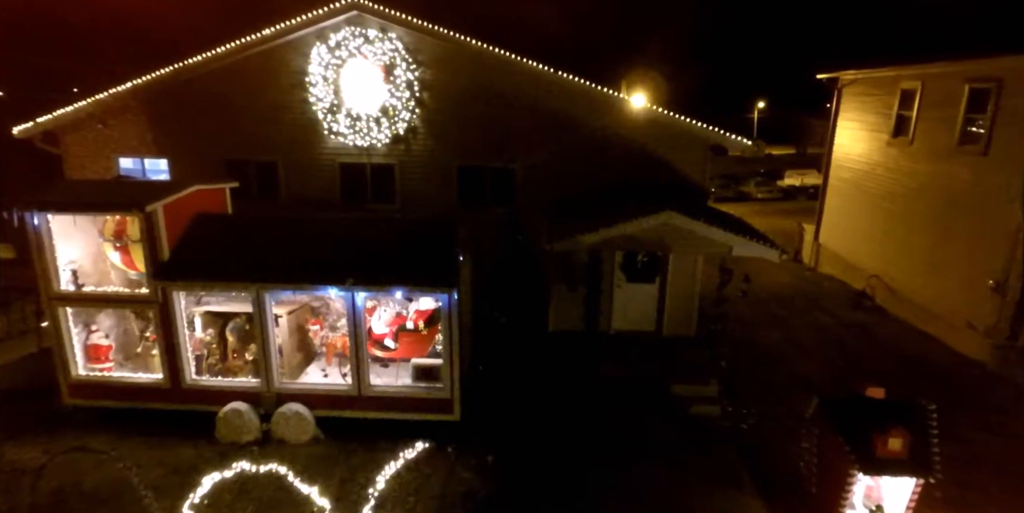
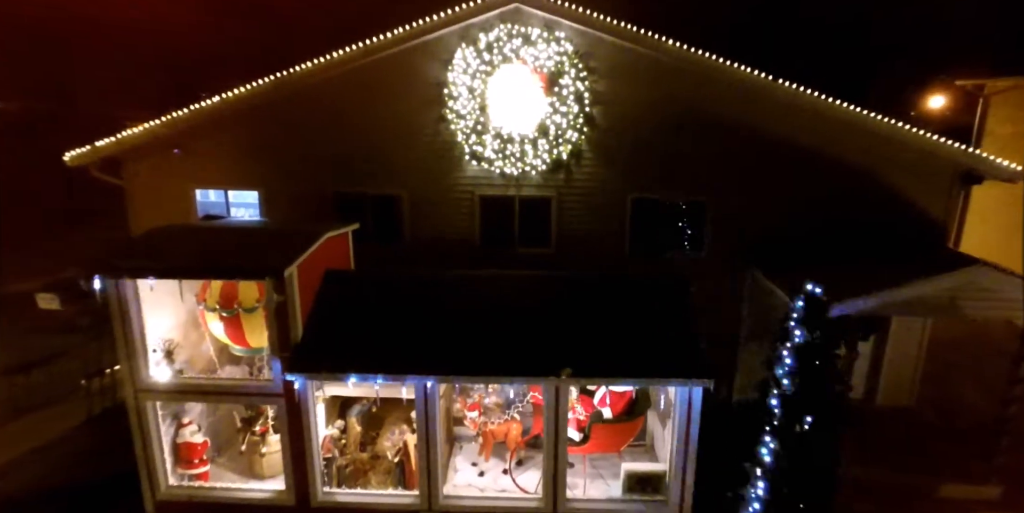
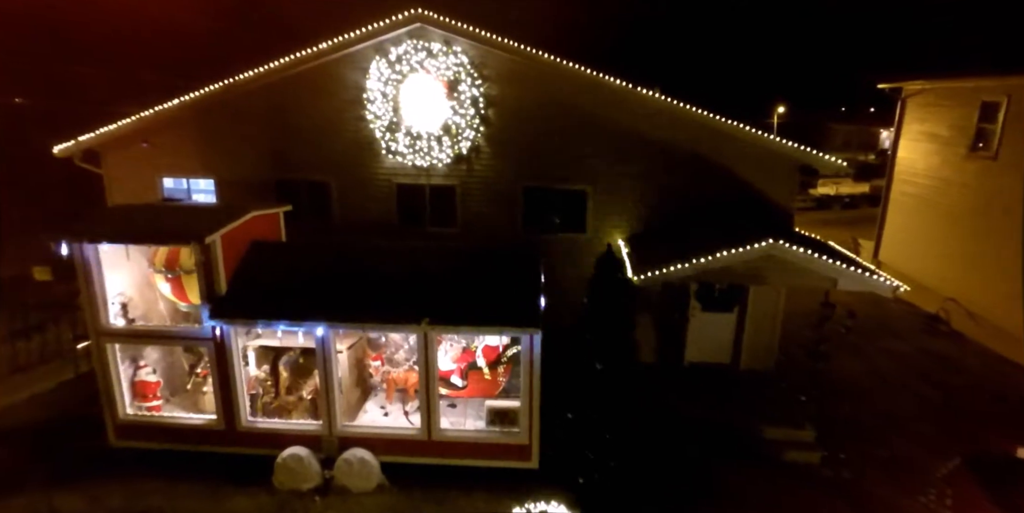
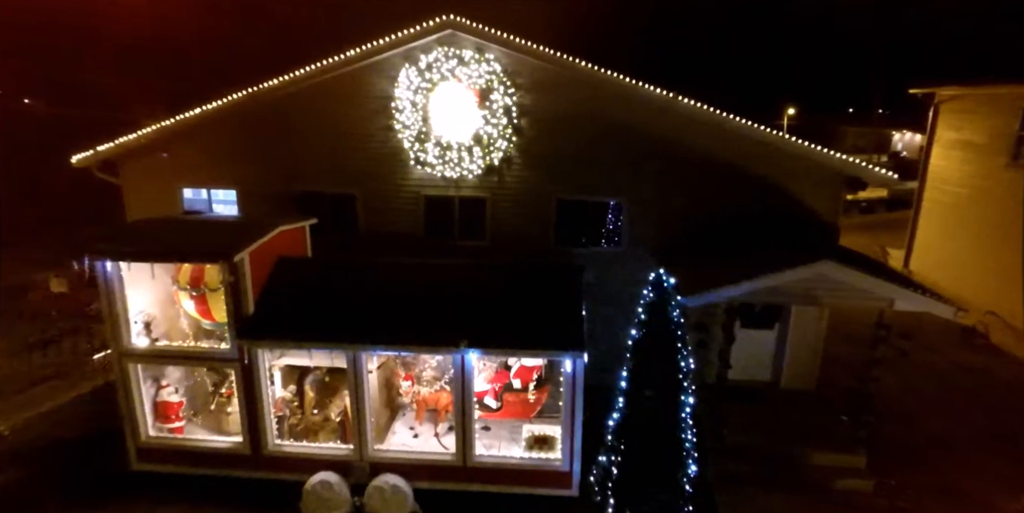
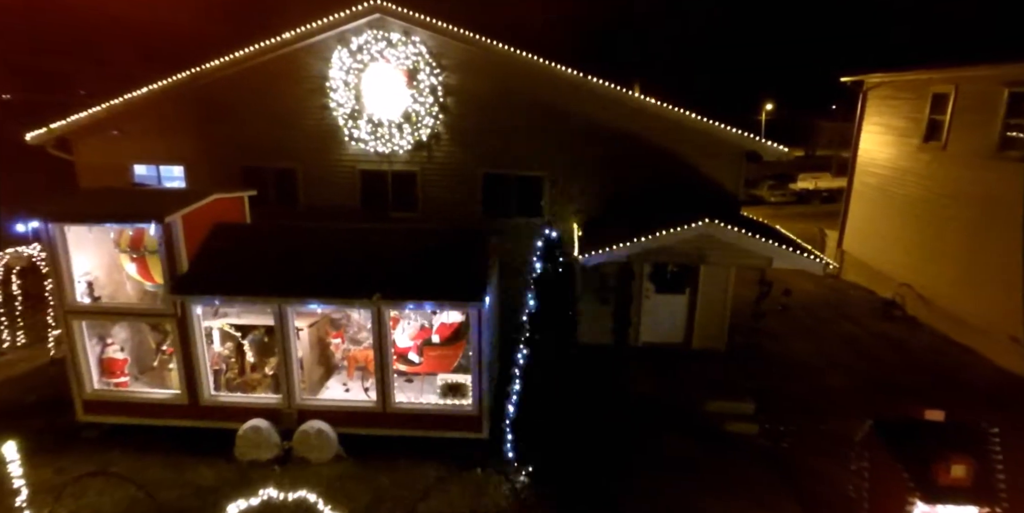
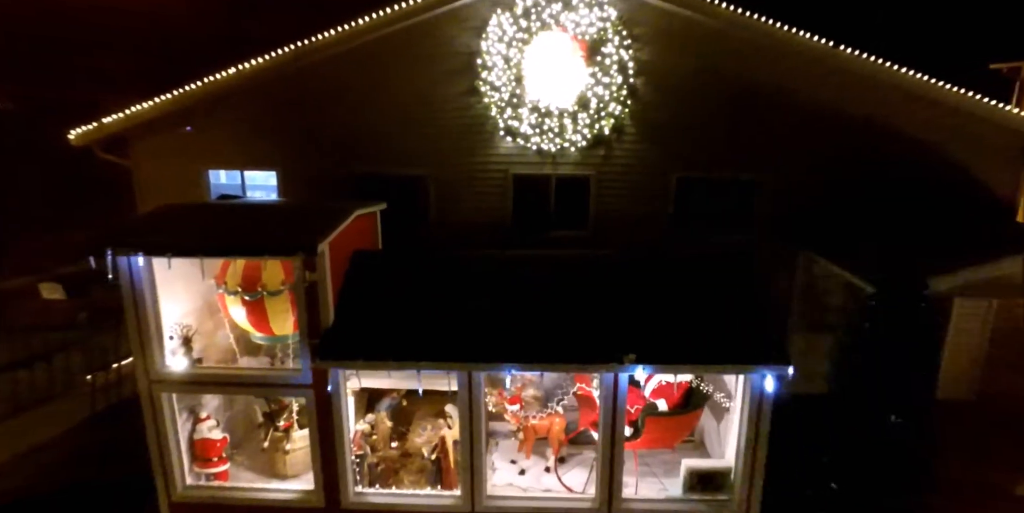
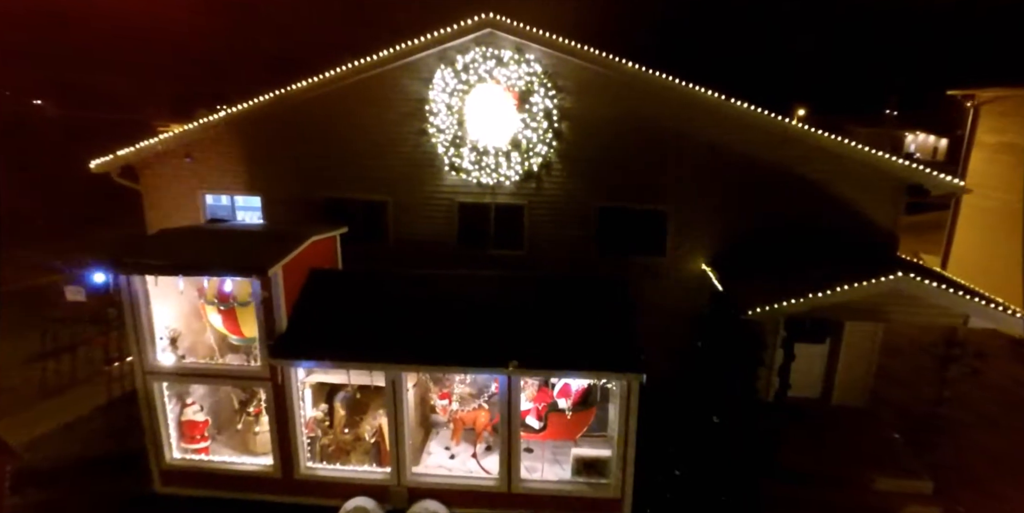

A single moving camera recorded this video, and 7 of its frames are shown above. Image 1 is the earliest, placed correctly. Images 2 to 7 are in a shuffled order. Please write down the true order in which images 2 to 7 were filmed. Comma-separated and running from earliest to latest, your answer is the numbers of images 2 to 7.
5, 3, 4, 7, 2, 6
